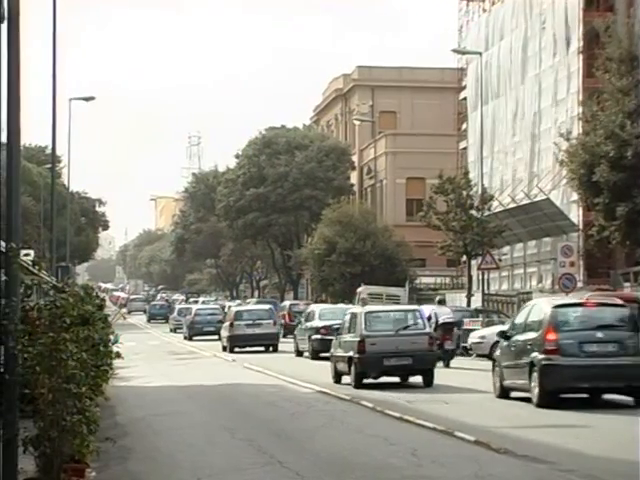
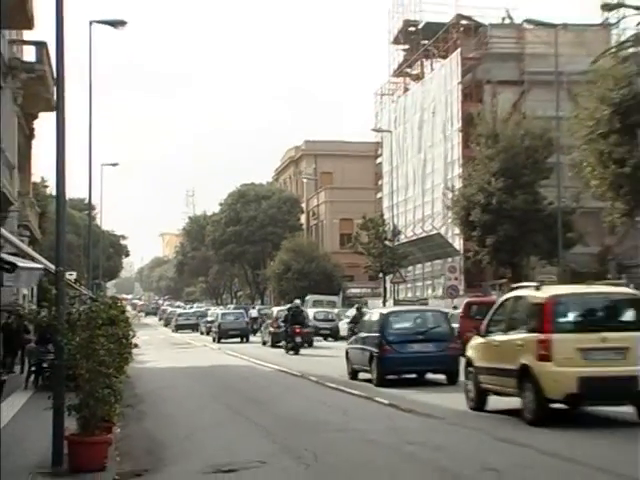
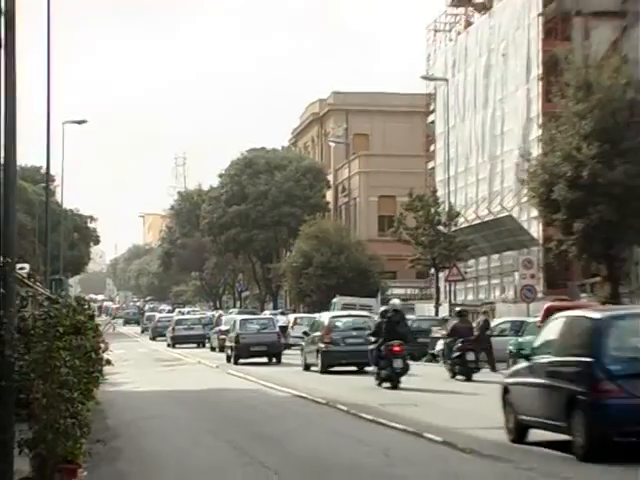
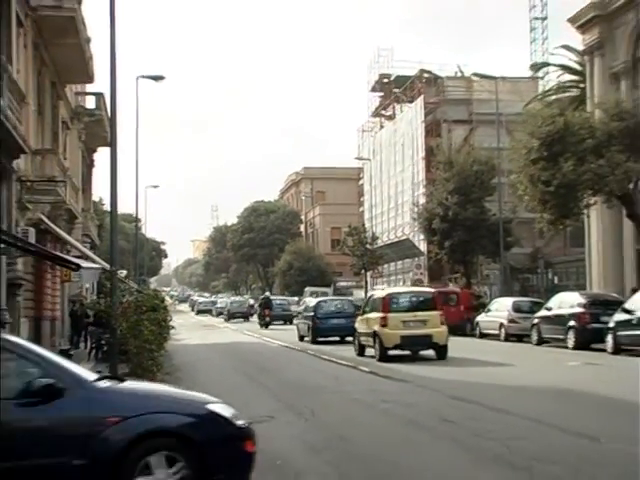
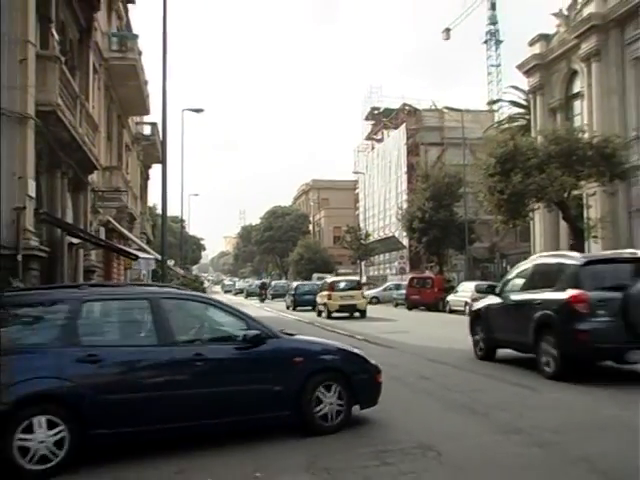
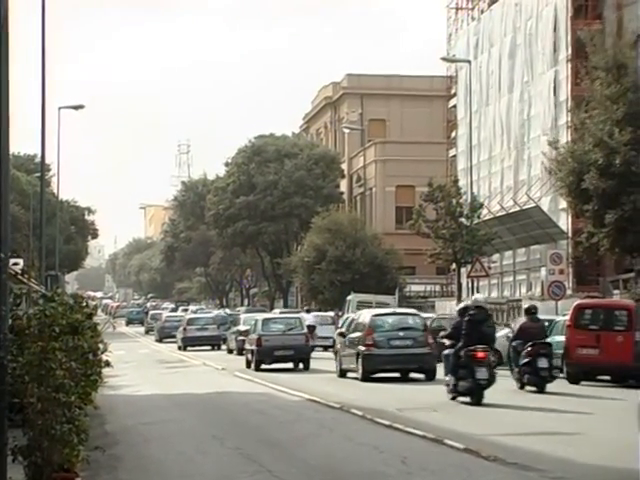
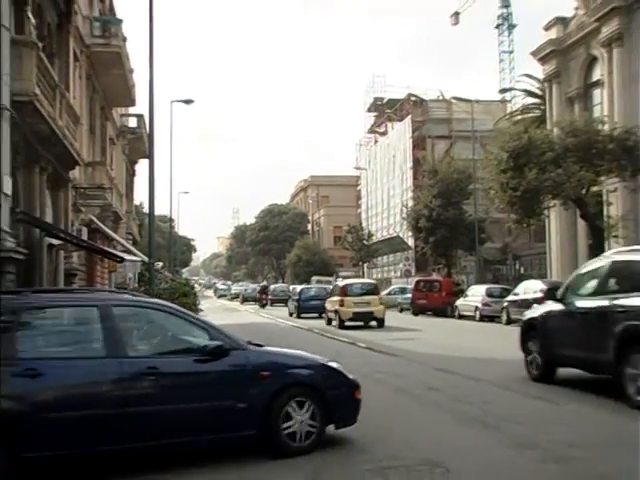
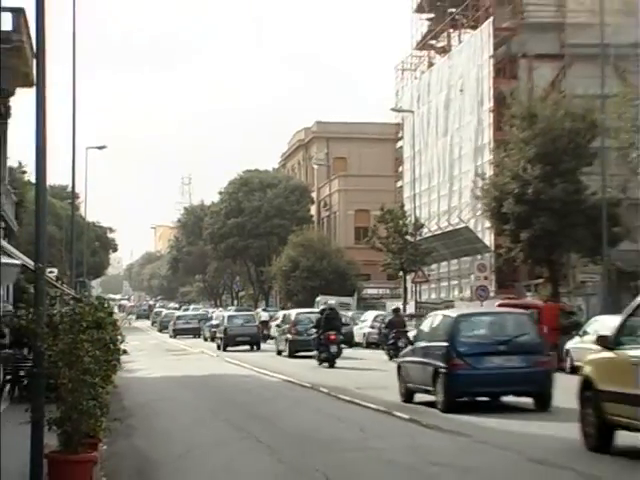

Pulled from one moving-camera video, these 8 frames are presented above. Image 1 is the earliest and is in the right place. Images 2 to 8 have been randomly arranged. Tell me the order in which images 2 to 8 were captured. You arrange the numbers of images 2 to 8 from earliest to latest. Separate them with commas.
6, 3, 8, 2, 4, 7, 5
